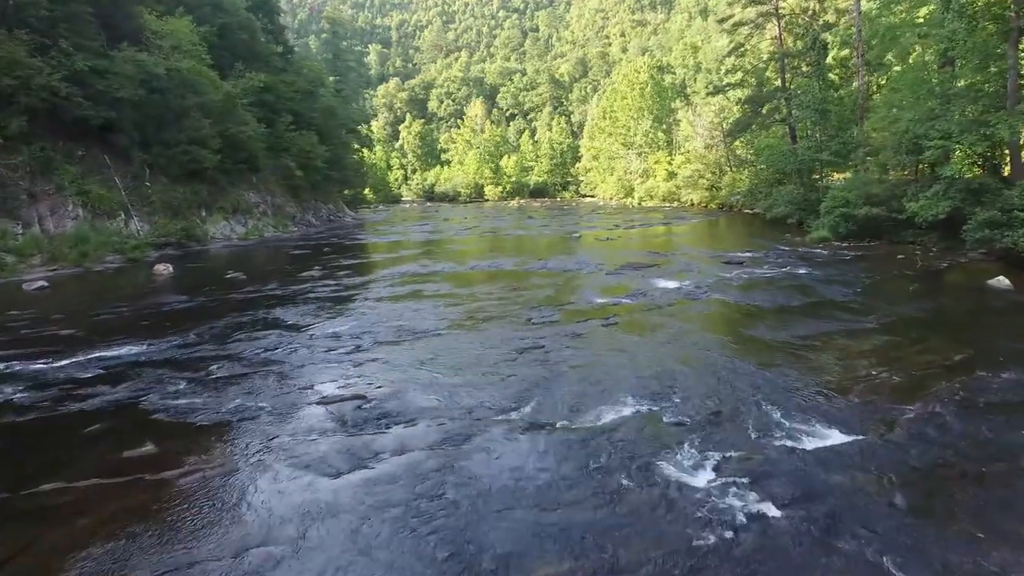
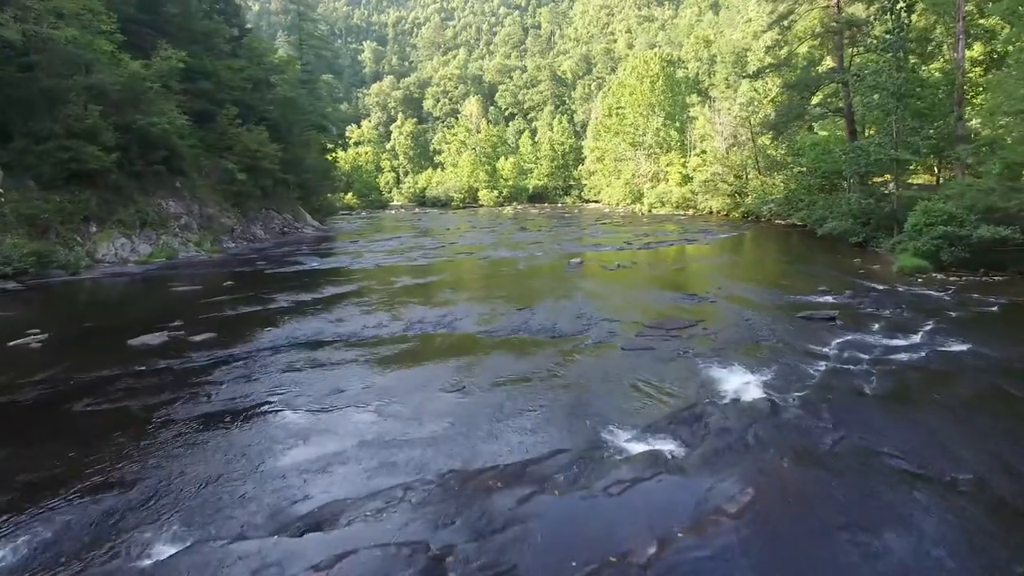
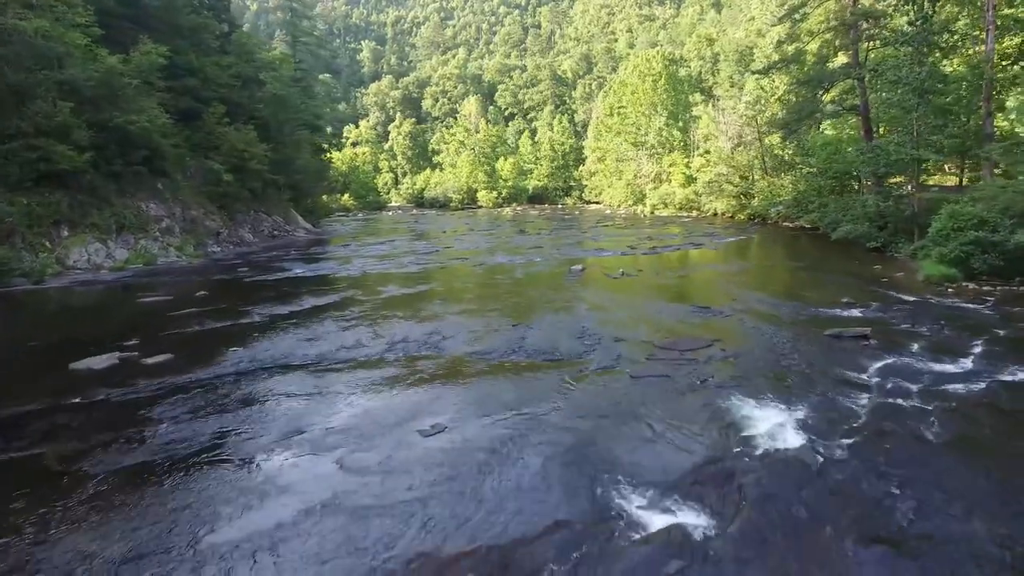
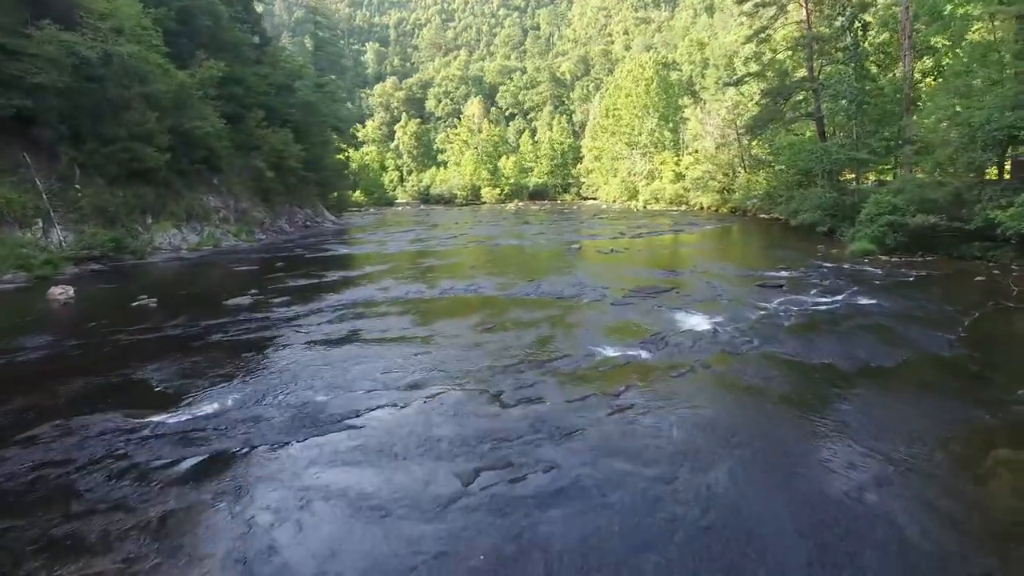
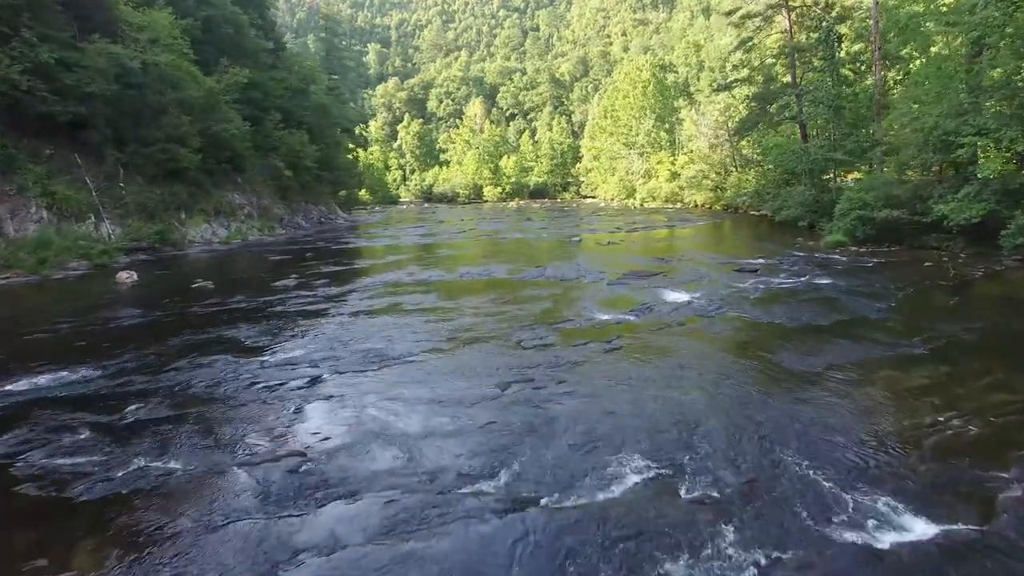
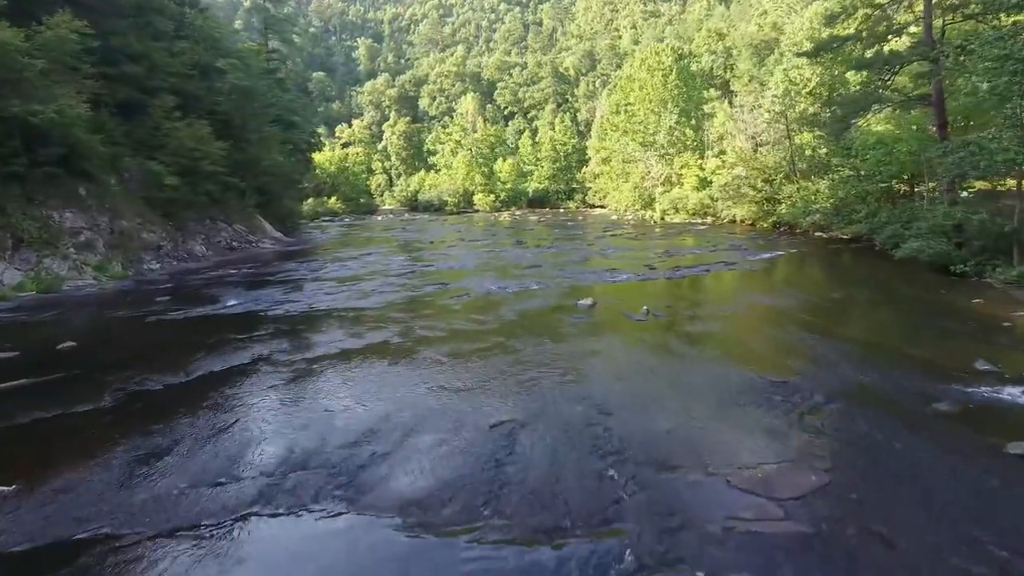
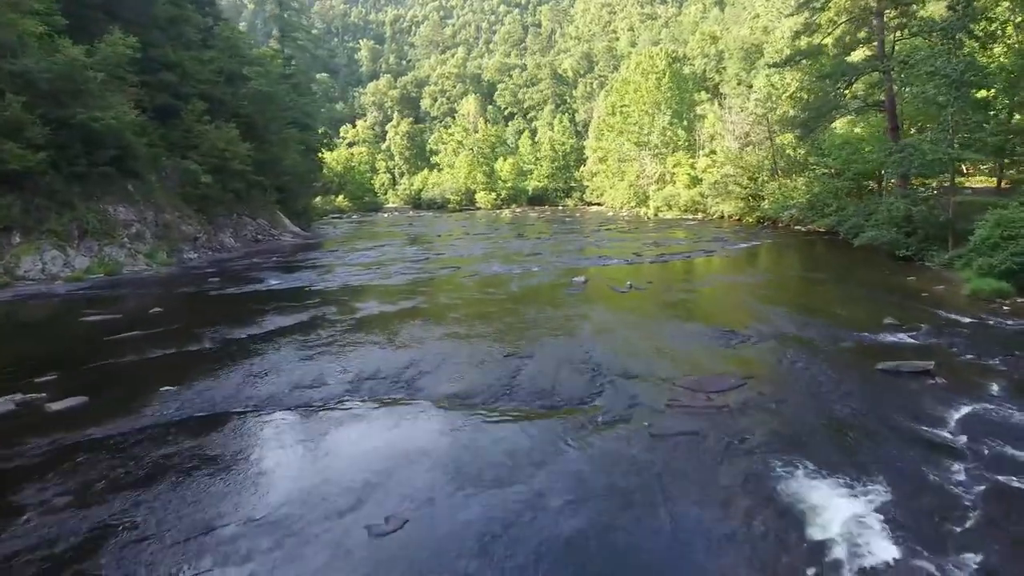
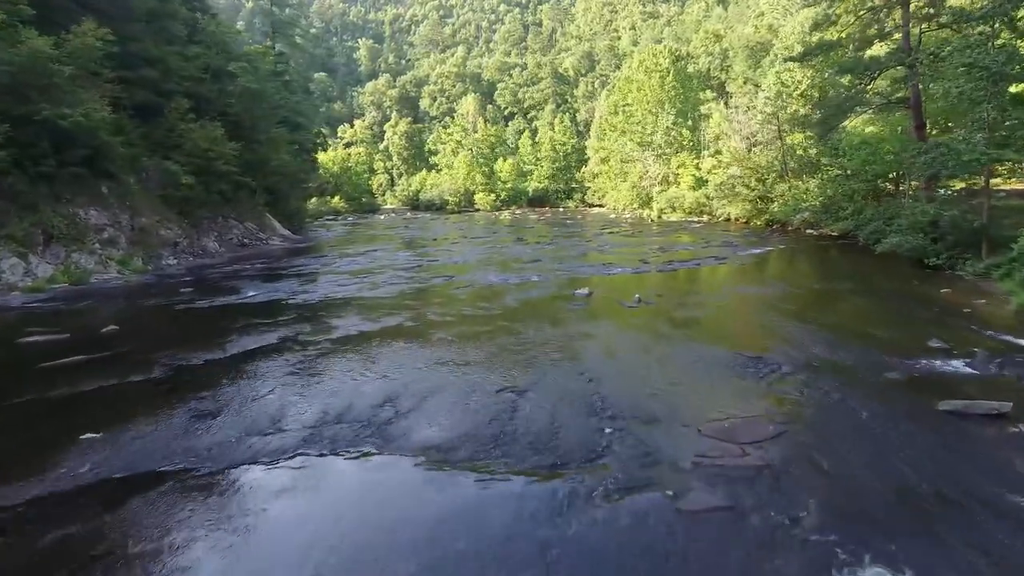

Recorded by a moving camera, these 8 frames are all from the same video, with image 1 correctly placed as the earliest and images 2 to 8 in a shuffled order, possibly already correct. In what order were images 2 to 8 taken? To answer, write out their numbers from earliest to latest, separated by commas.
5, 4, 2, 3, 7, 8, 6
